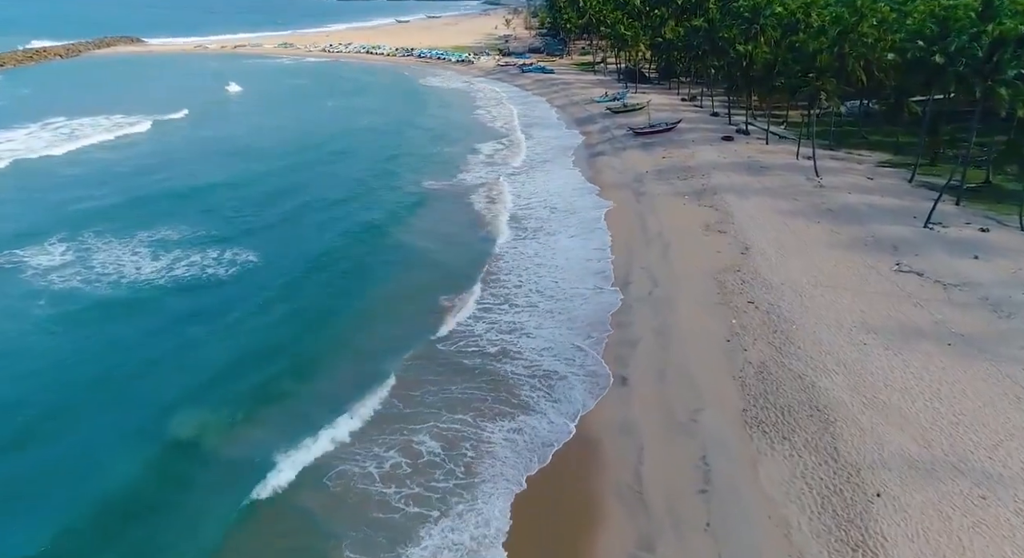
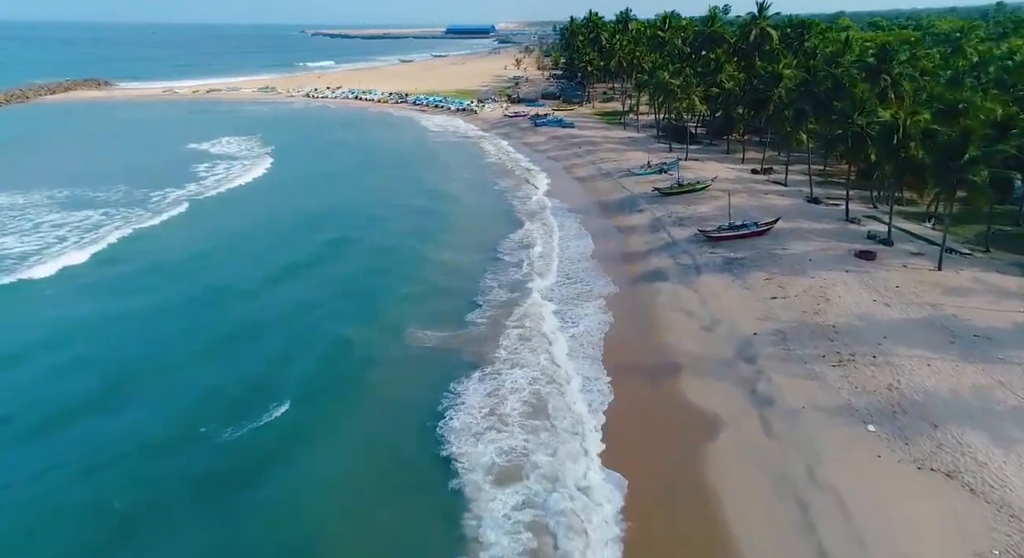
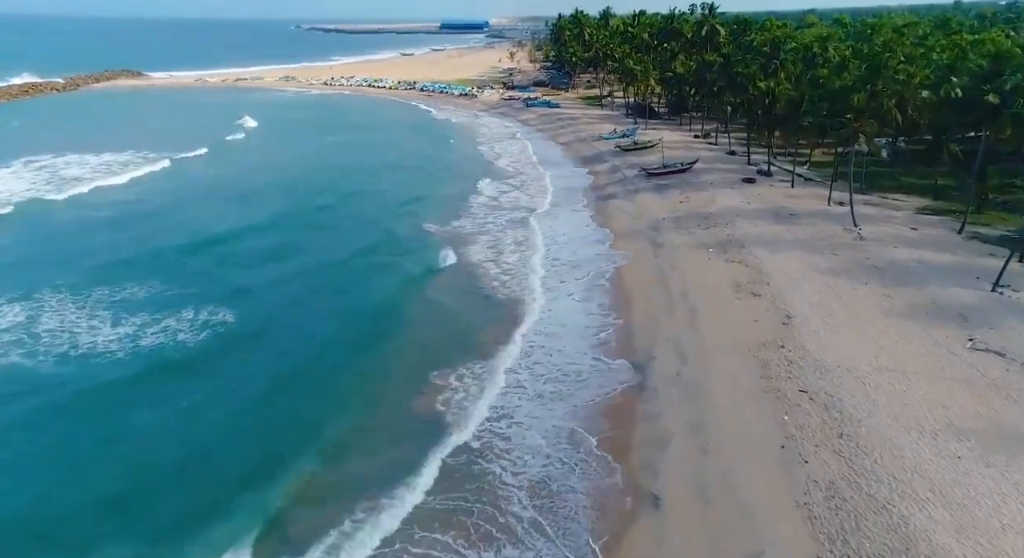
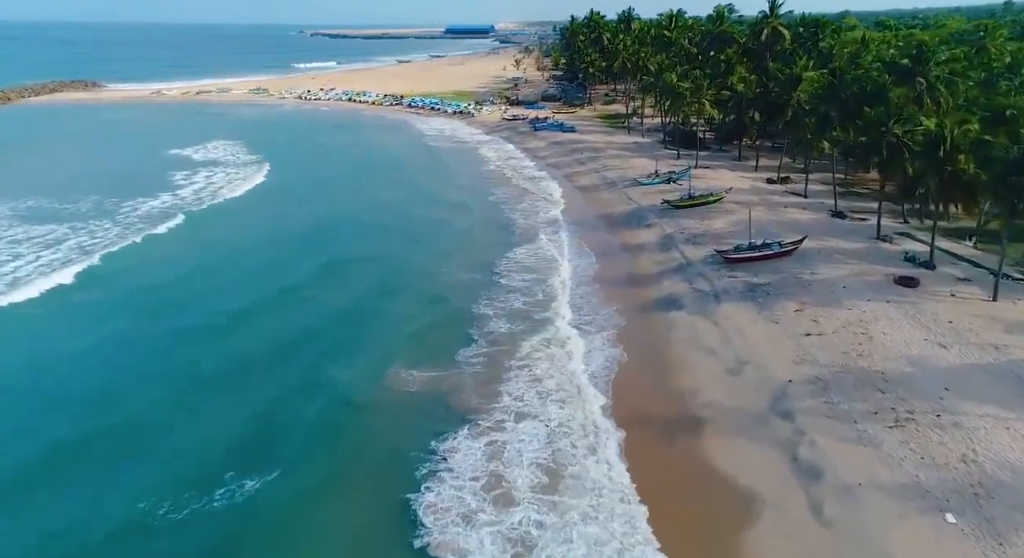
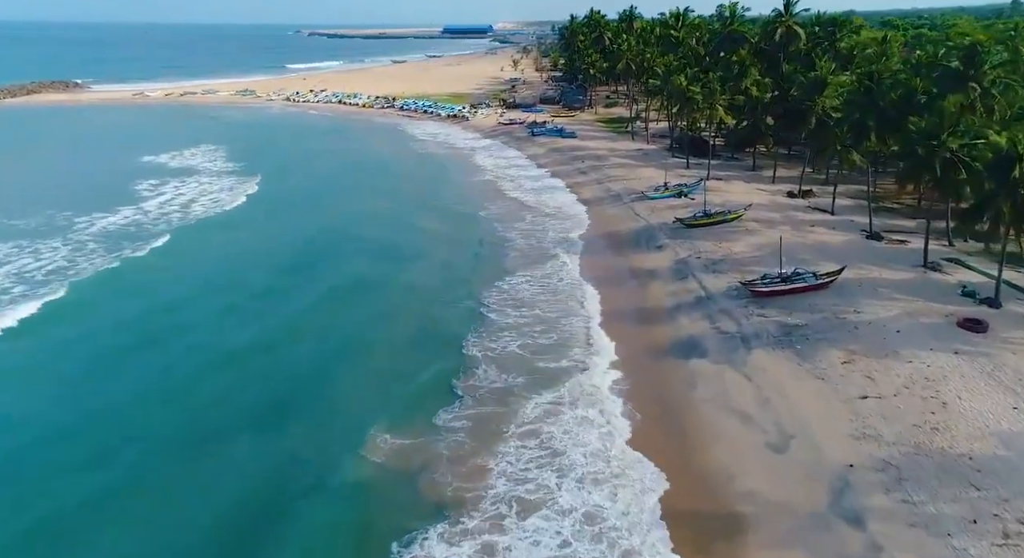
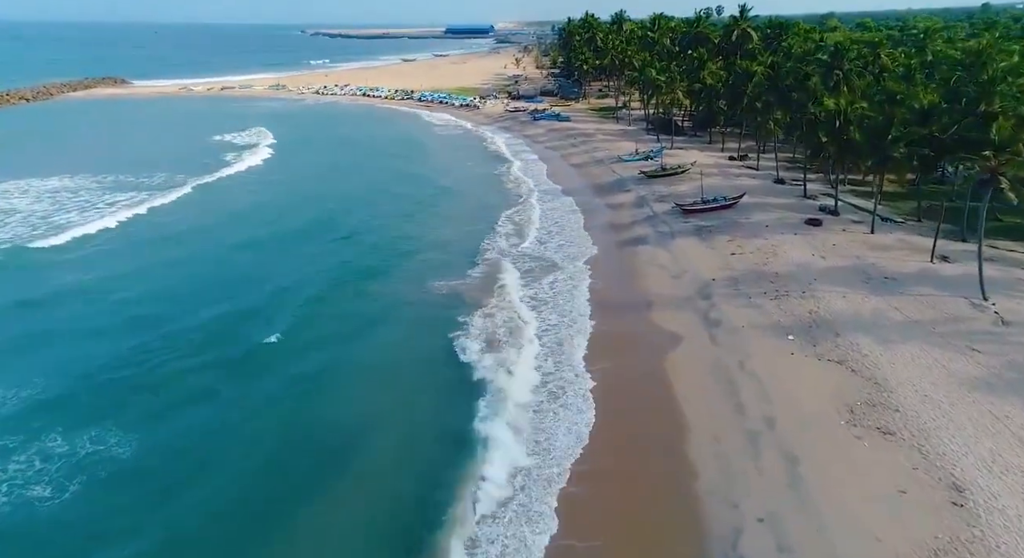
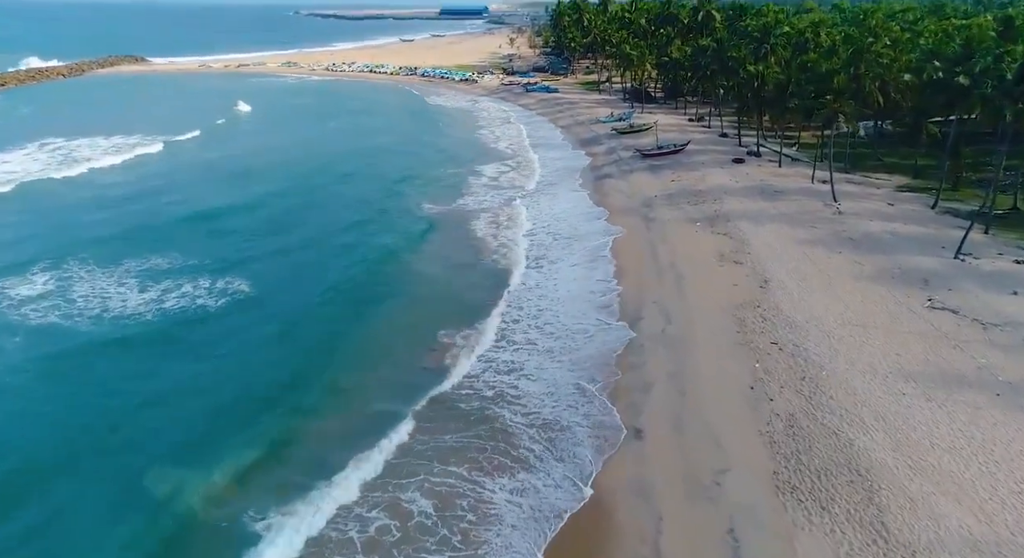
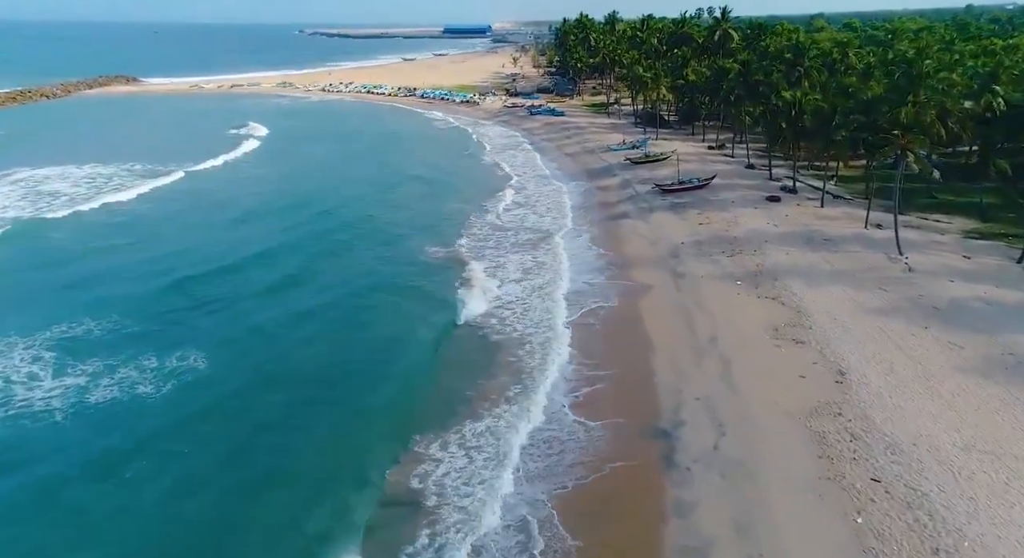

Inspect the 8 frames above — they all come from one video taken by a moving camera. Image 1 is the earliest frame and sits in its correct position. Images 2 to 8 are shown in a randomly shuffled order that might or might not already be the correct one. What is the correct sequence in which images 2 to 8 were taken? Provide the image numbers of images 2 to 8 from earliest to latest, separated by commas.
7, 3, 8, 6, 2, 4, 5
